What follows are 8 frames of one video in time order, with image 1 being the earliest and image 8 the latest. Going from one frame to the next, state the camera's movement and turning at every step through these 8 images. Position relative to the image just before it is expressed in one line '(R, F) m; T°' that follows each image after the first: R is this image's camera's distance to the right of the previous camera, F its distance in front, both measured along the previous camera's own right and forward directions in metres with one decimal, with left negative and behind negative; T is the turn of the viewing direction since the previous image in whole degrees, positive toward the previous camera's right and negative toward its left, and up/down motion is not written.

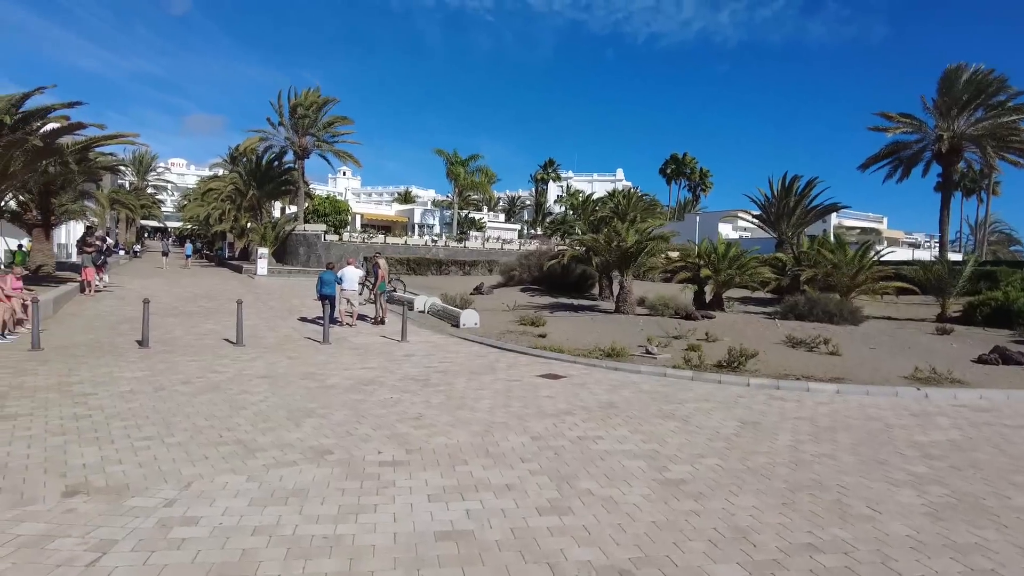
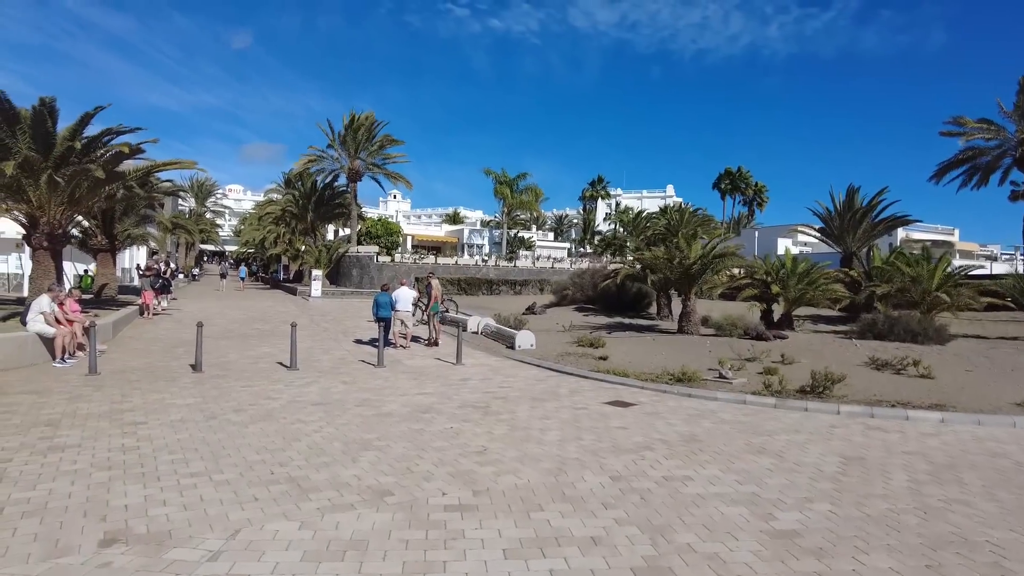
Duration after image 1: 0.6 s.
(-0.2, +0.6) m; -4°
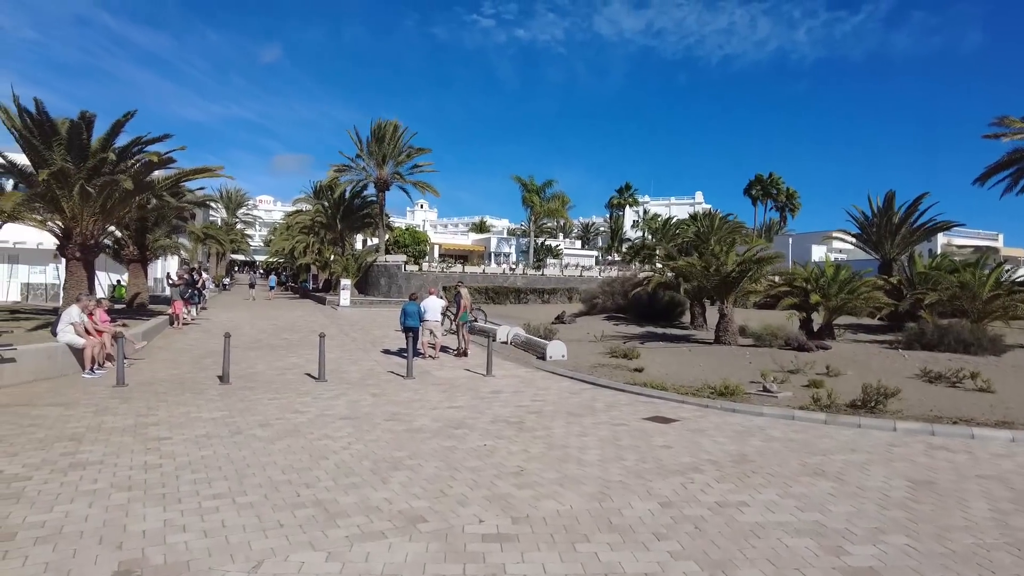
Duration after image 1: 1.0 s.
(-0.1, +0.4) m; -2°
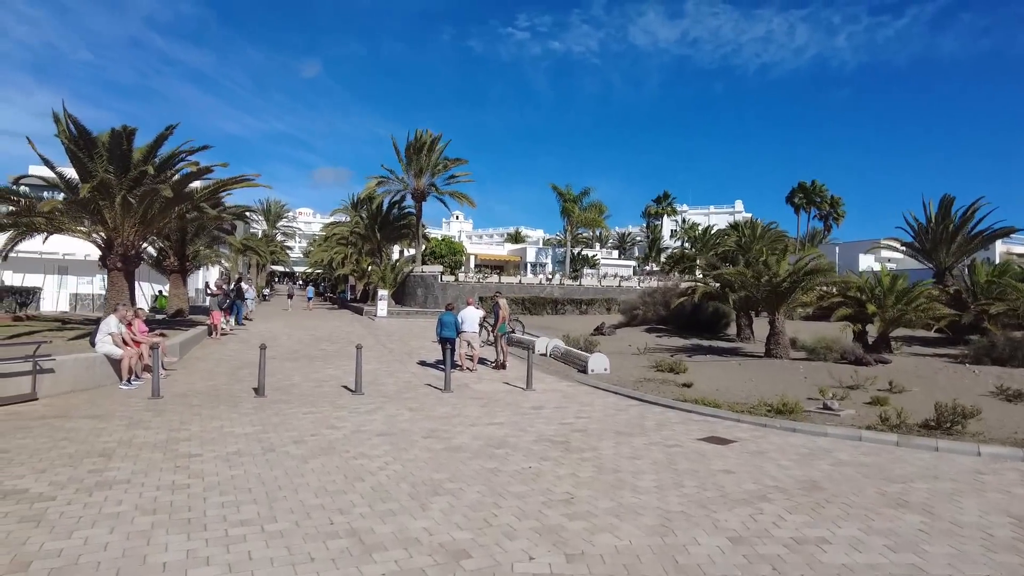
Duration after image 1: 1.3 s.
(-0.1, +0.5) m; -3°
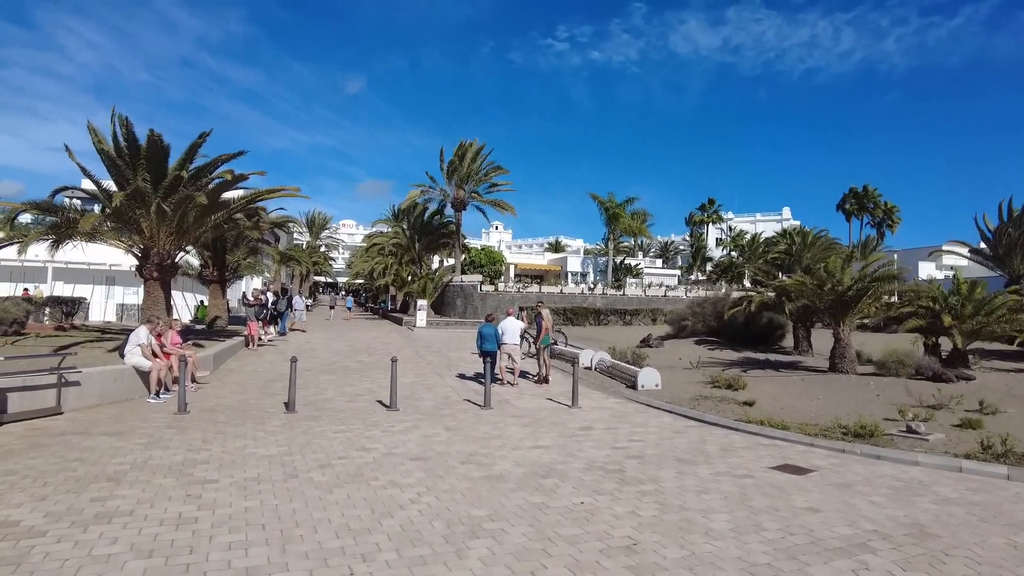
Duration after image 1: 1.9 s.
(-0.1, +0.8) m; -4°
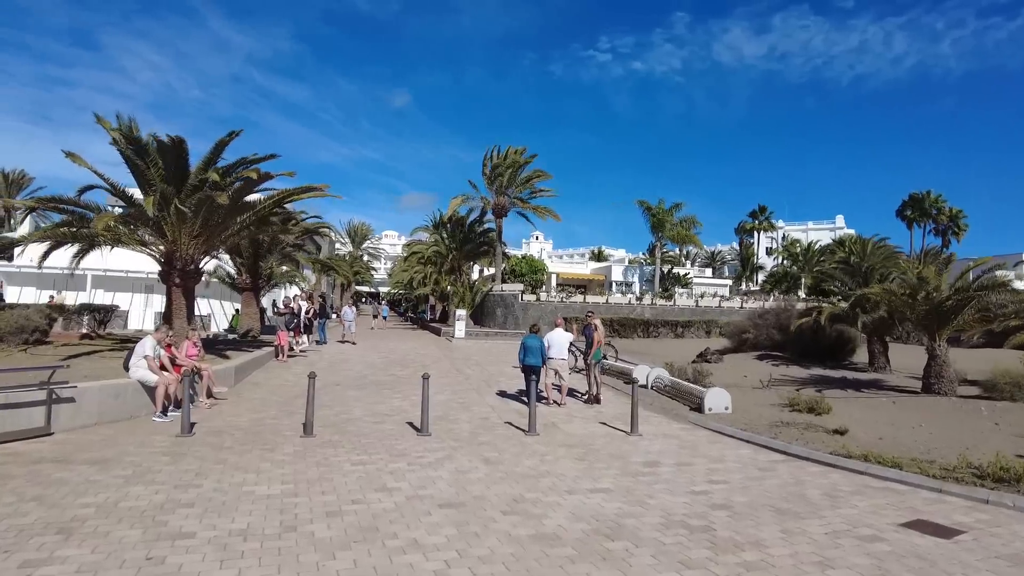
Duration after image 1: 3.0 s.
(-0.1, +1.5) m; -4°
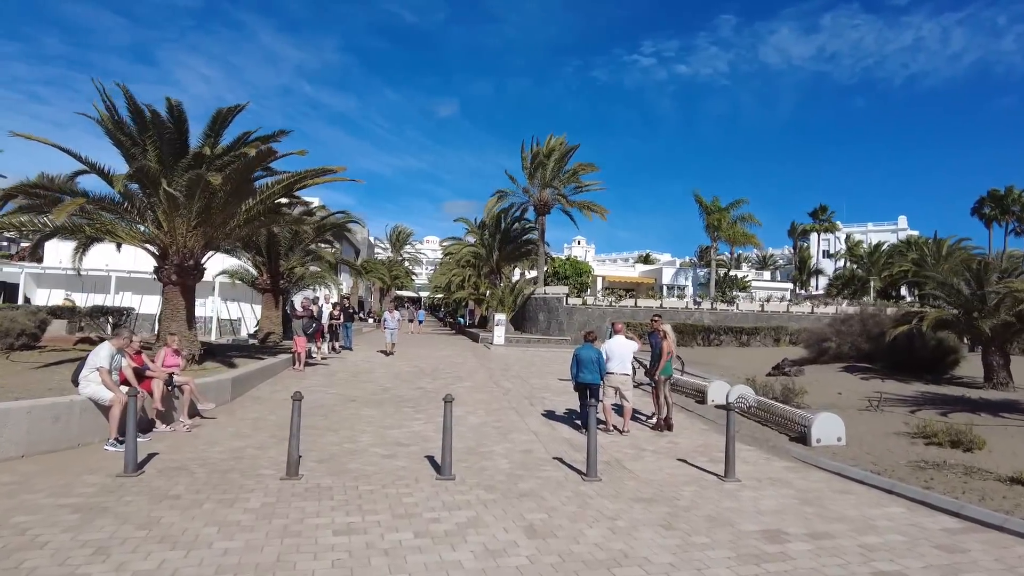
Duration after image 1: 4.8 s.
(-0.1, +2.4) m; -4°
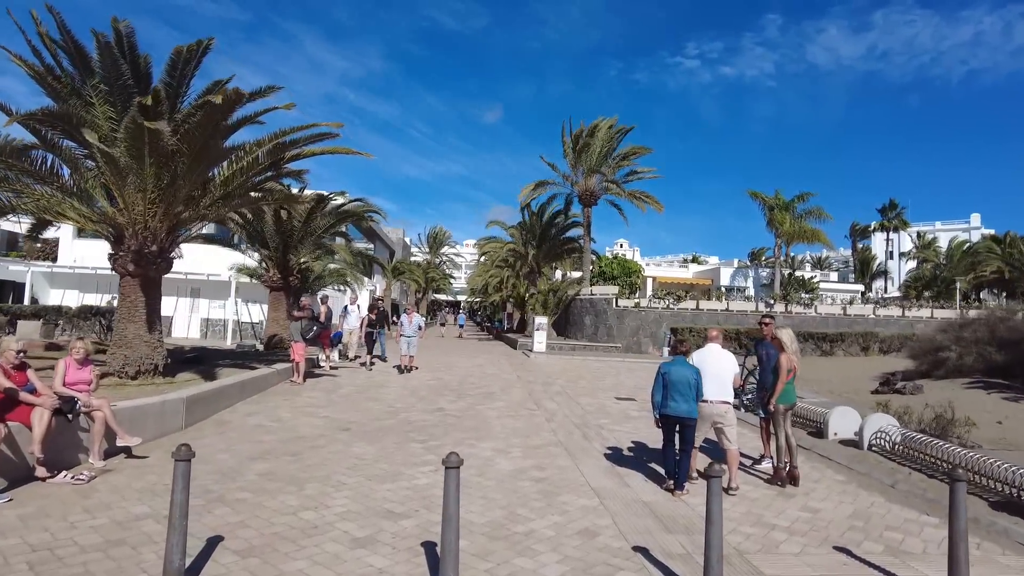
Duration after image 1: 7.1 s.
(-0.1, +3.1) m; -4°
